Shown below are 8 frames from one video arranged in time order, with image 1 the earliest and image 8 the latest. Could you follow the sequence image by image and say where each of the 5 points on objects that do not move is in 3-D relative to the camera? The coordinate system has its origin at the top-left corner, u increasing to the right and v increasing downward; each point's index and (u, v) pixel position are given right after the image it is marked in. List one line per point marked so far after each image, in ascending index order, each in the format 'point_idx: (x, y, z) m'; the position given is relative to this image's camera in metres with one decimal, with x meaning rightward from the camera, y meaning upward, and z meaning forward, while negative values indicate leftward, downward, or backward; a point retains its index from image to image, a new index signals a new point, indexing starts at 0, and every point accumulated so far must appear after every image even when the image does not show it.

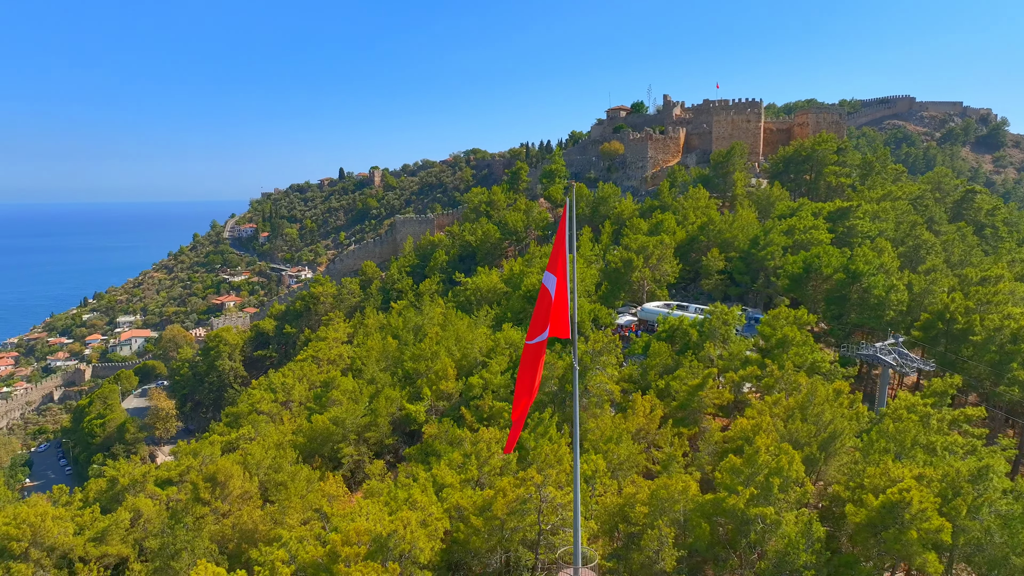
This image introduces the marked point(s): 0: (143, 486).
0: (-9.5, -5.1, +18.1) m
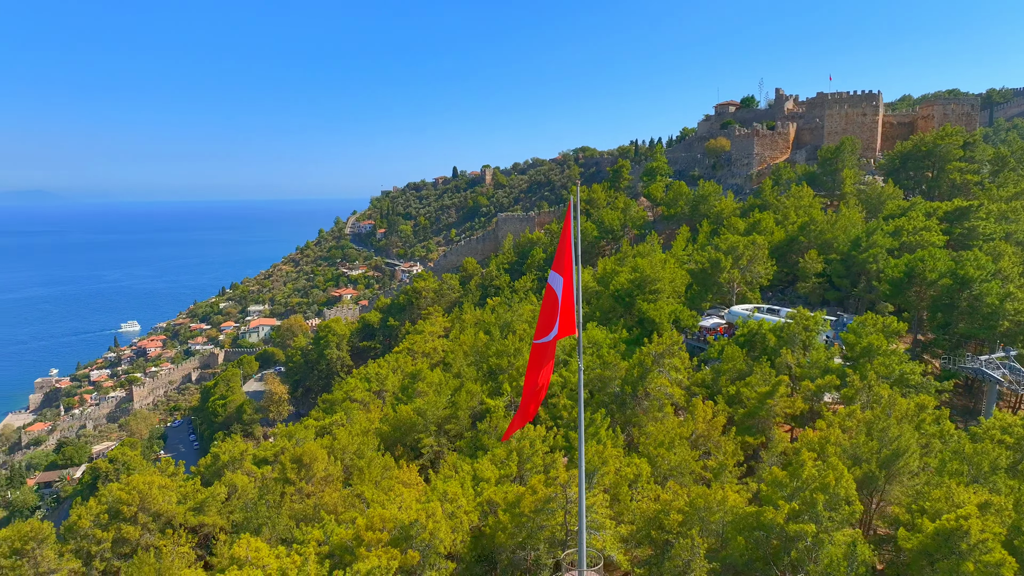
0: (-7.5, -4.8, +19.4) m
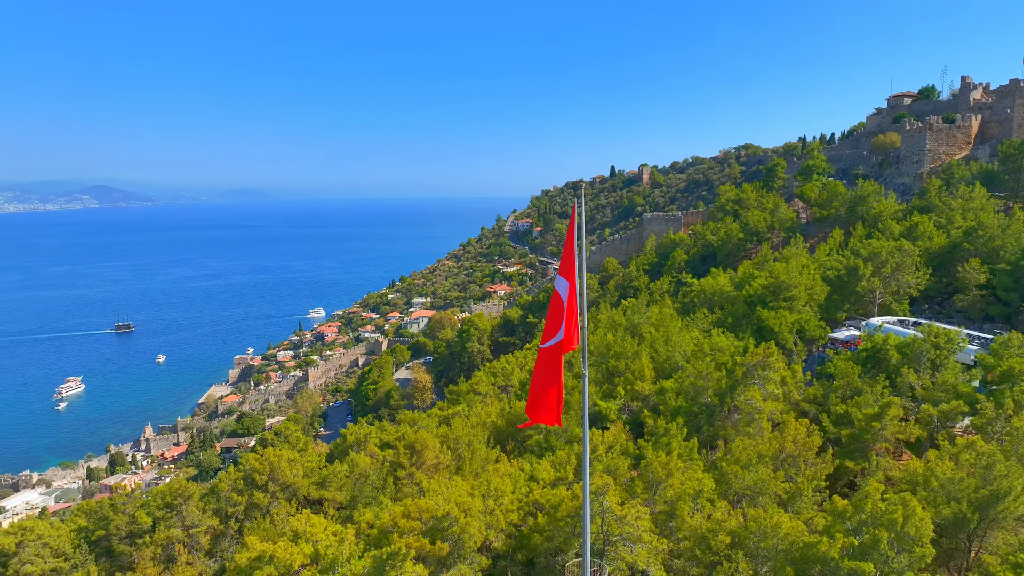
0: (-4.3, -4.6, +20.8) m
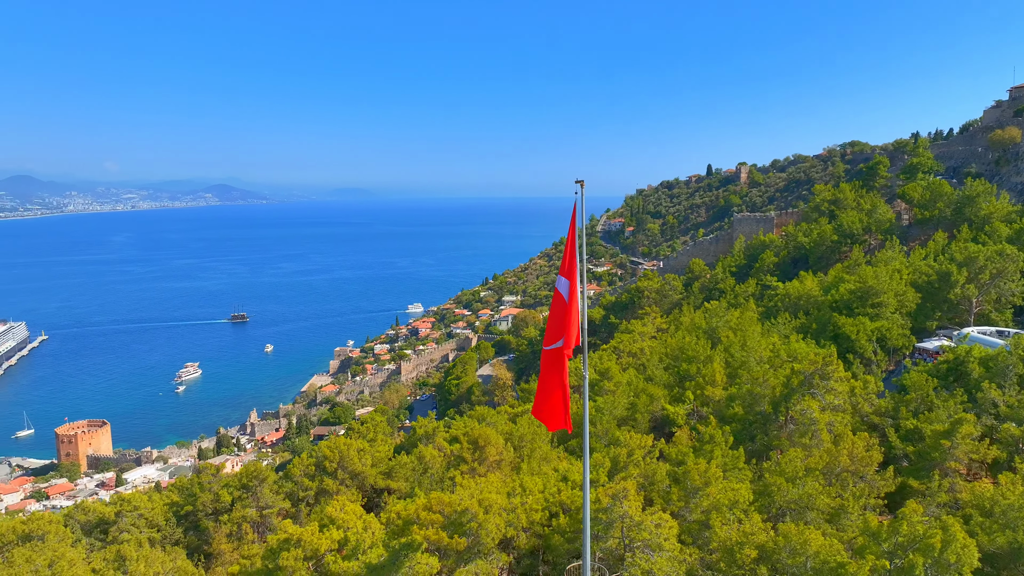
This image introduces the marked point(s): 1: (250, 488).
0: (-2.4, -4.6, +21.3) m
1: (-6.5, -4.9, +17.4) m
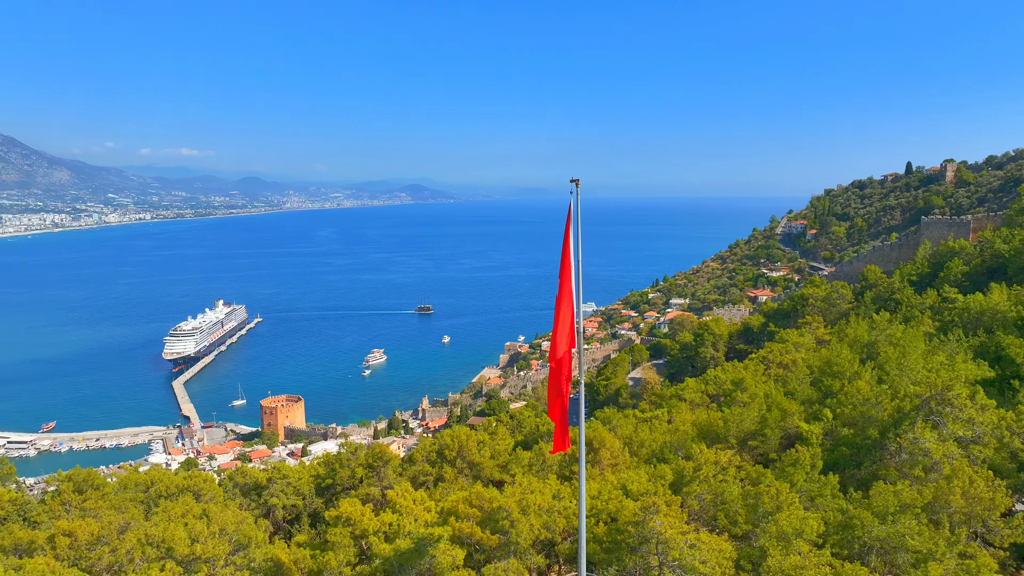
0: (+1.3, -4.5, +21.3) m
1: (-3.6, -4.8, +18.6) m
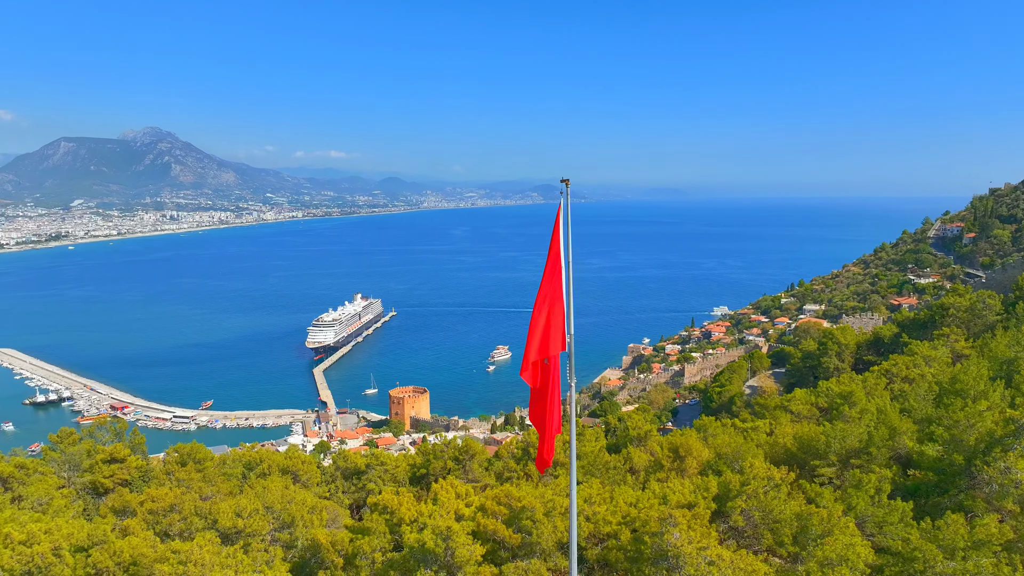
0: (+4.0, -4.6, +20.9) m
1: (-1.4, -4.7, +19.1) m
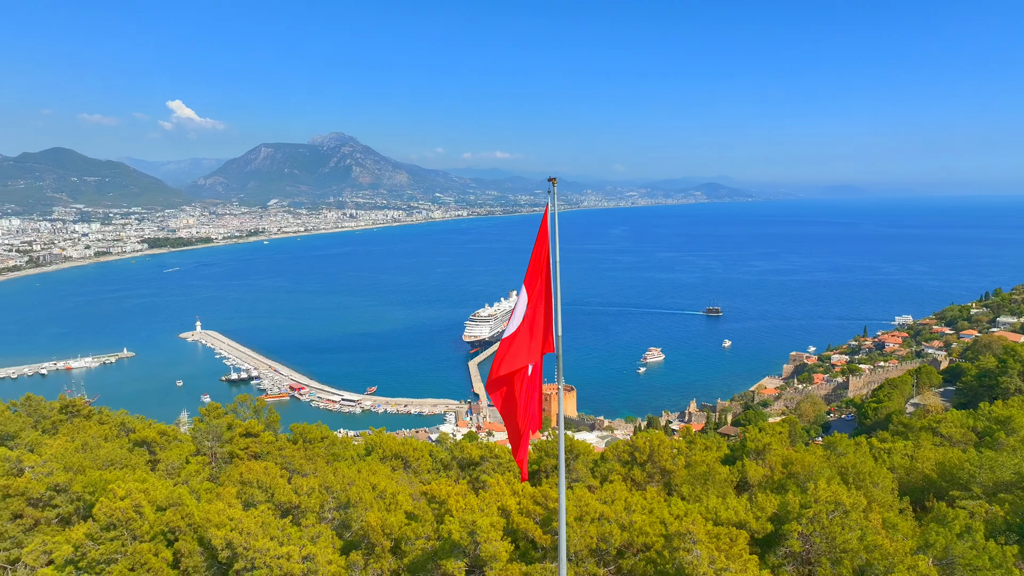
0: (+7.0, -4.7, +19.7) m
1: (+1.4, -4.7, +19.1) m
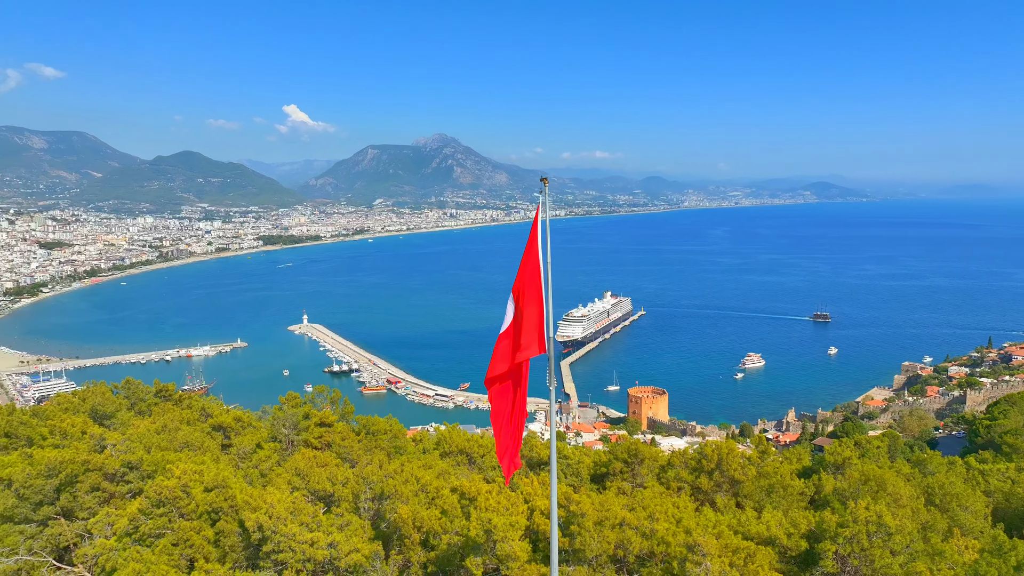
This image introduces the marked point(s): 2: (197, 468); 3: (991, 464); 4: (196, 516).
0: (+8.8, -4.8, +18.6) m
1: (+3.1, -4.7, +18.8) m
2: (-4.3, -2.5, +9.6) m
3: (+12.7, -4.8, +19.1) m
4: (-3.8, -2.8, +8.5) m
